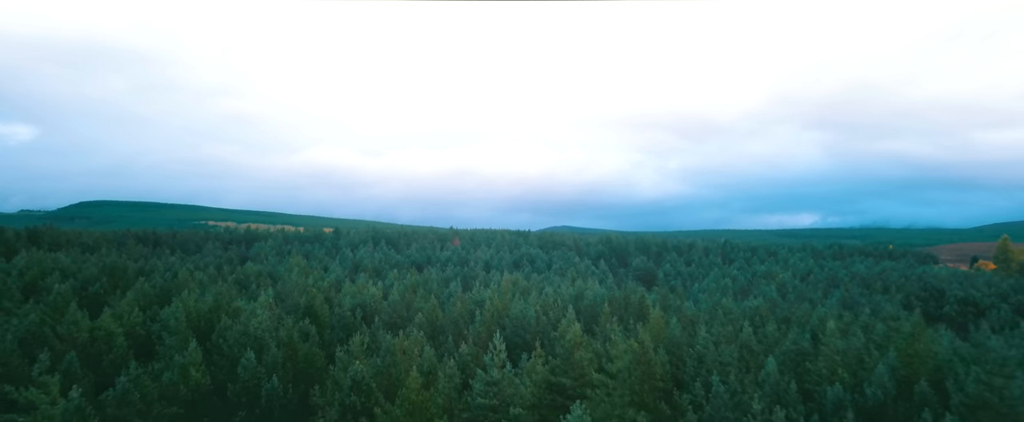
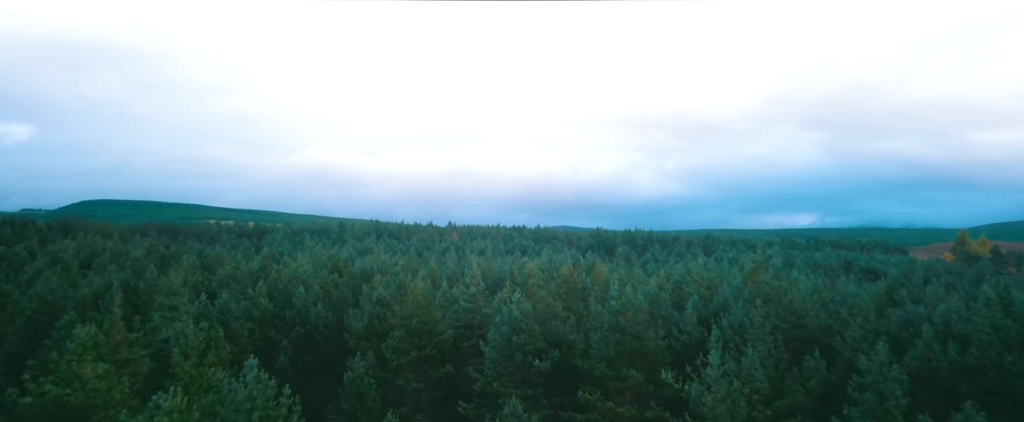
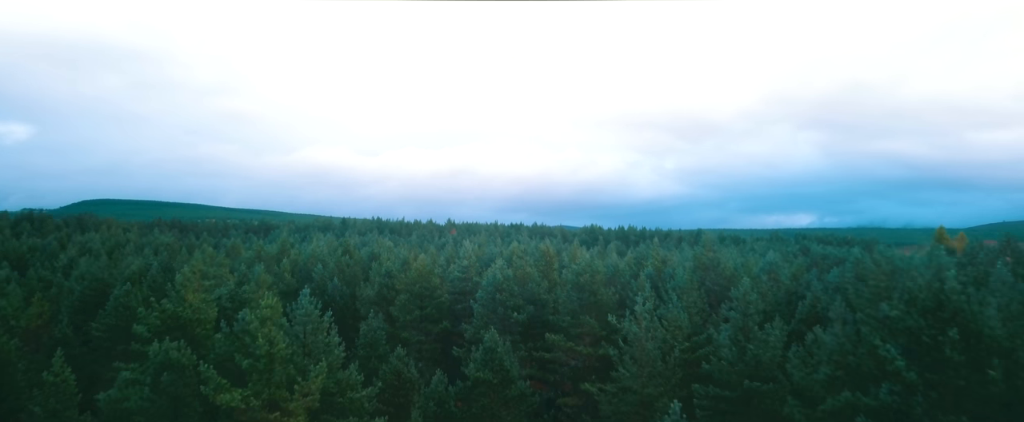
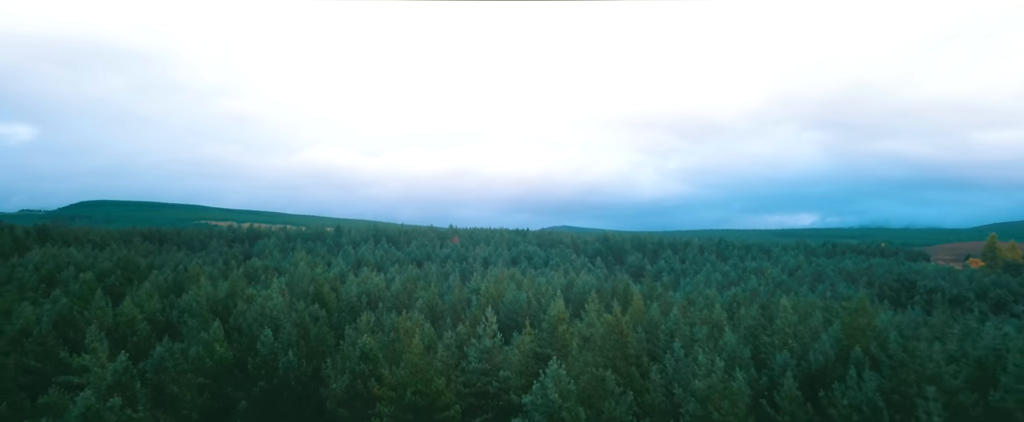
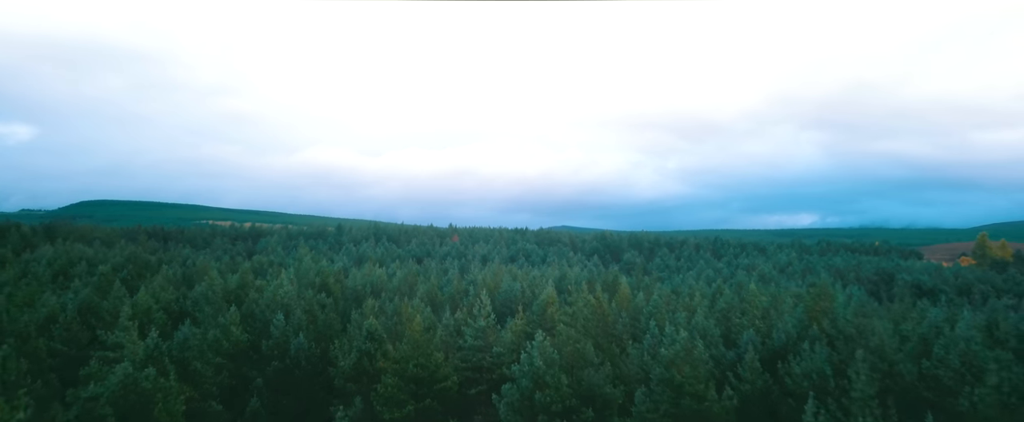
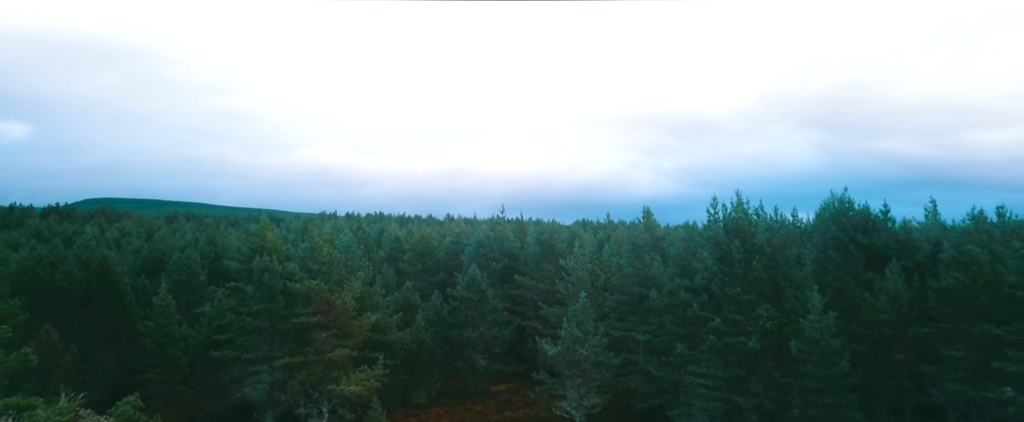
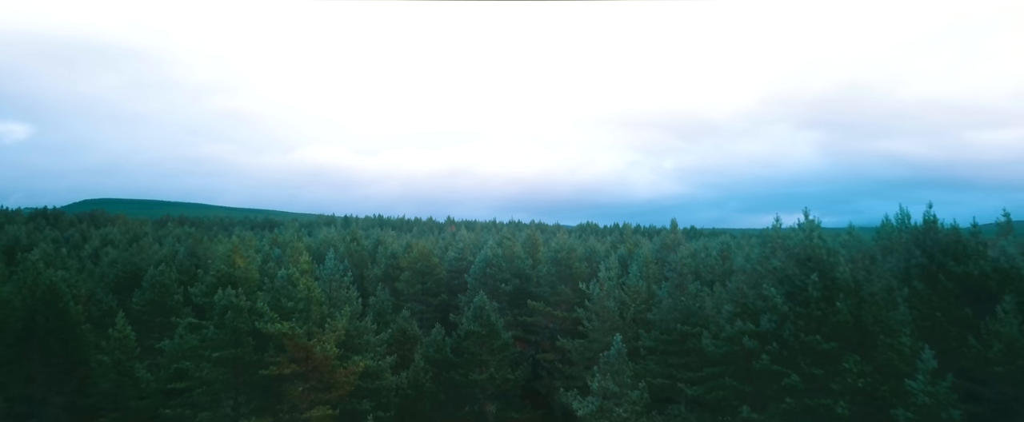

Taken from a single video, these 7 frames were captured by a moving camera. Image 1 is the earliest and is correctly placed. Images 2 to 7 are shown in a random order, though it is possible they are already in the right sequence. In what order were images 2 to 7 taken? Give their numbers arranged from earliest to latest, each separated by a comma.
4, 5, 2, 3, 7, 6
